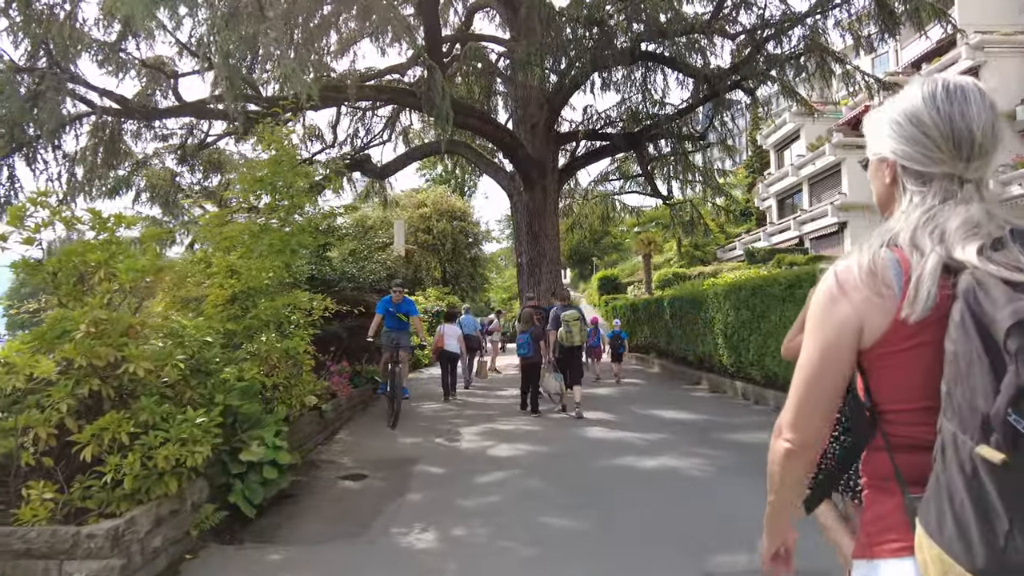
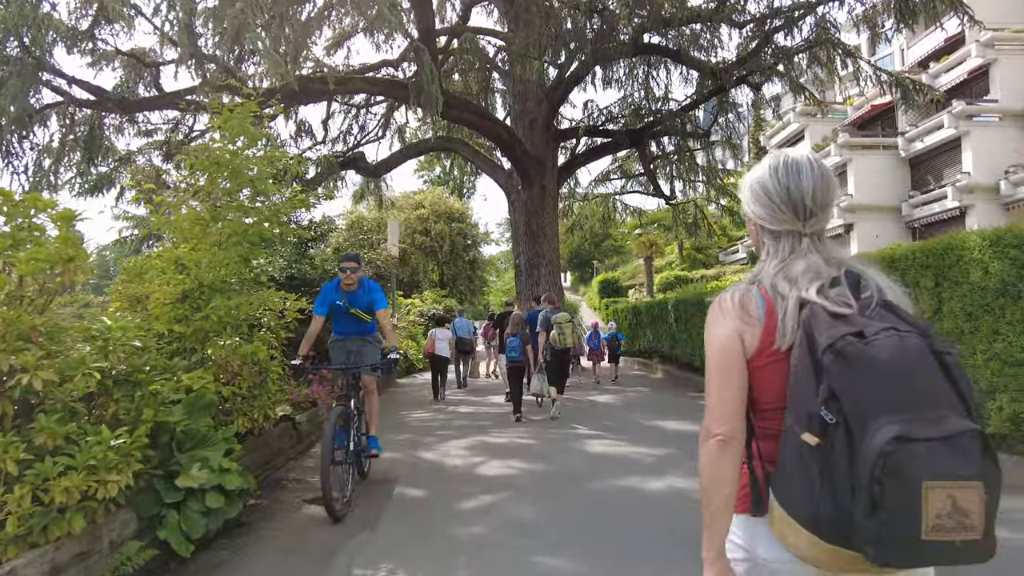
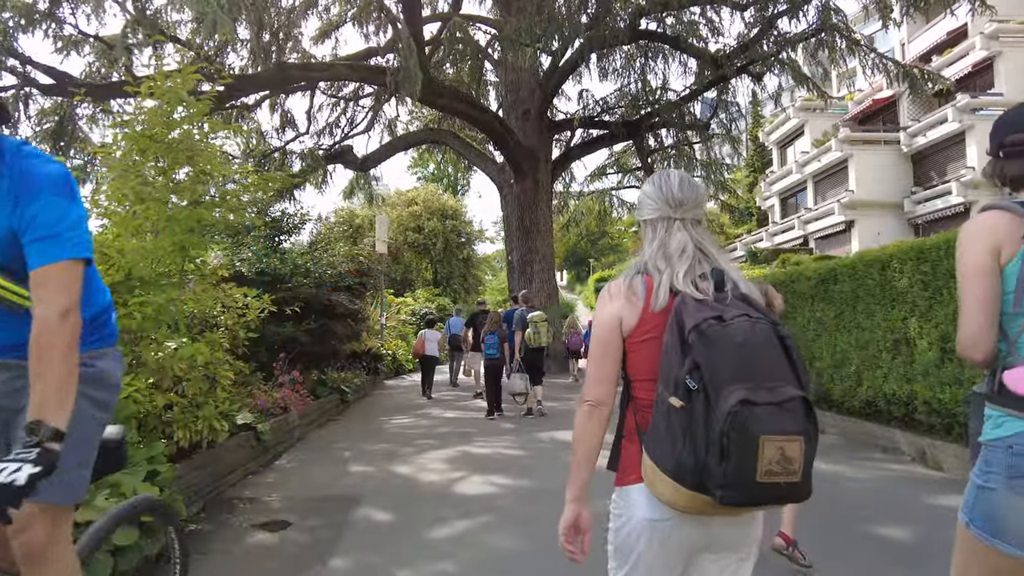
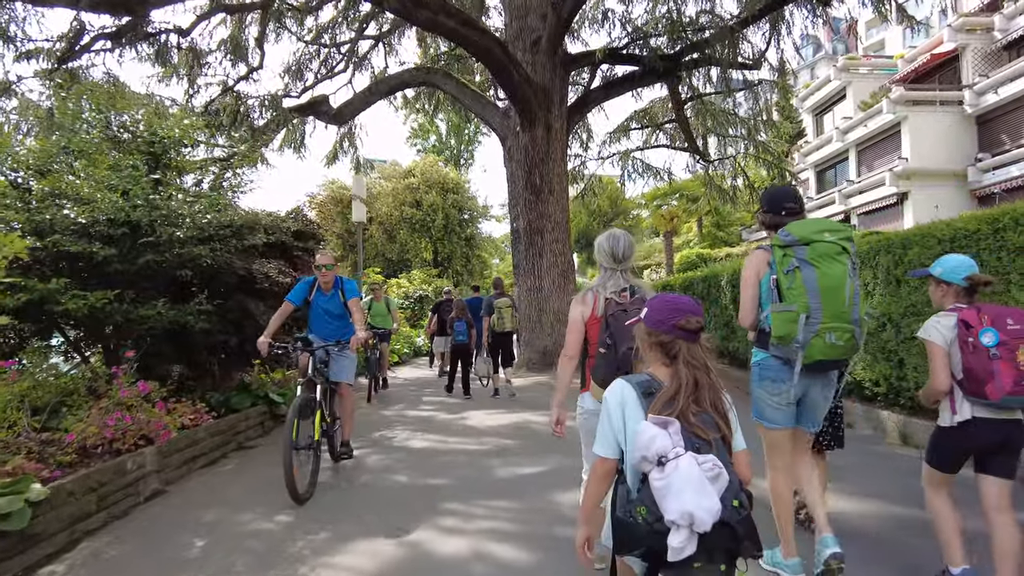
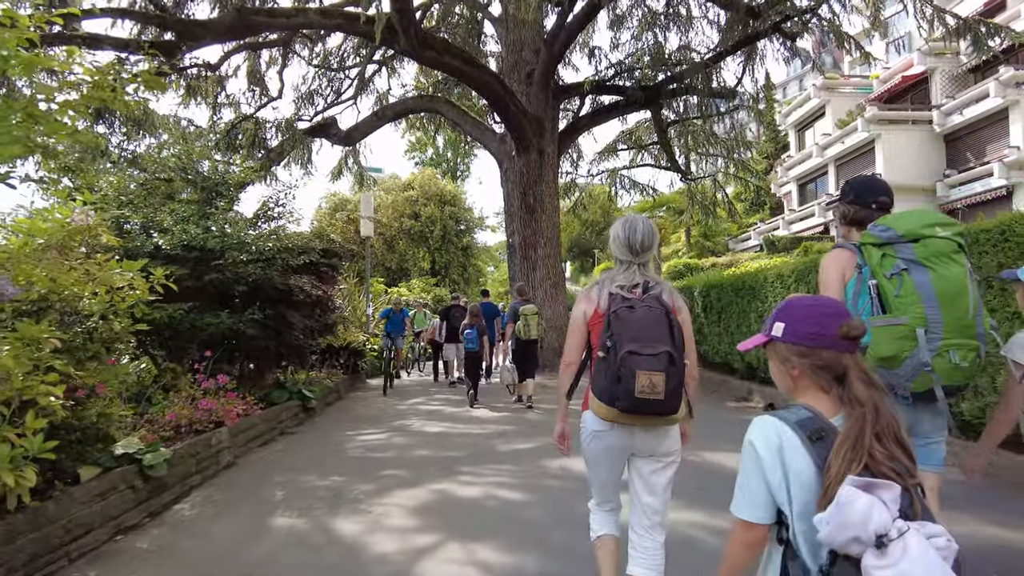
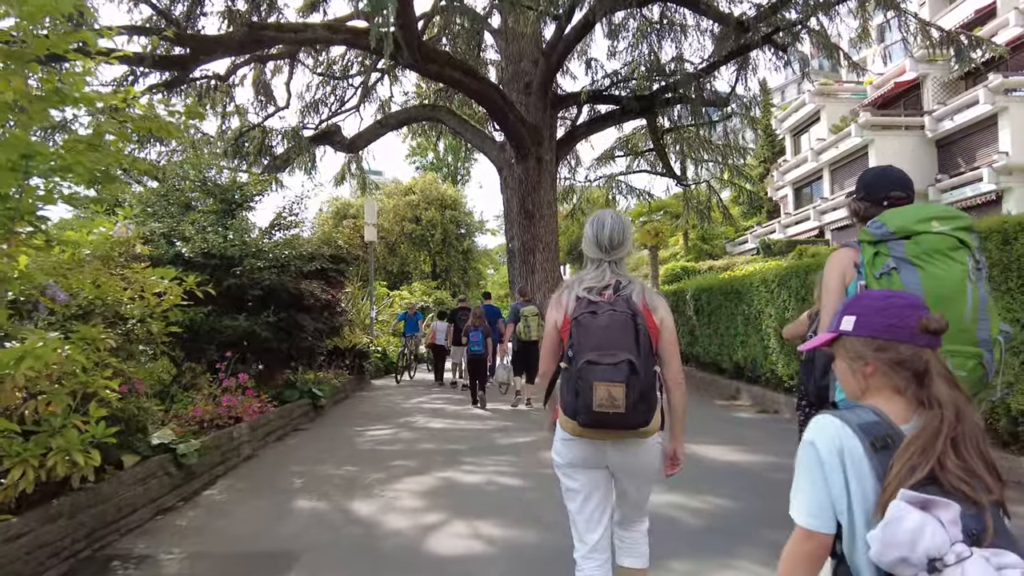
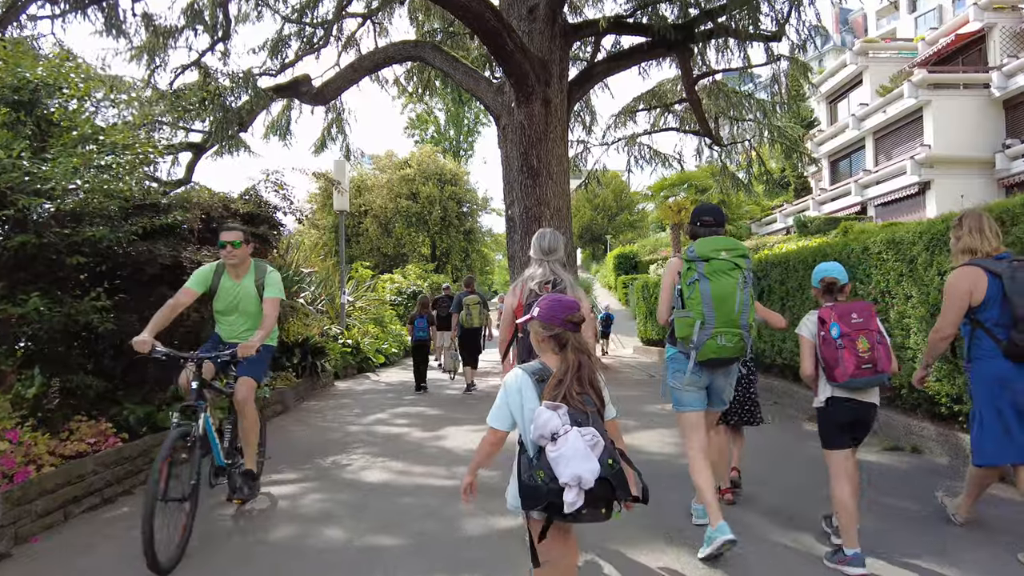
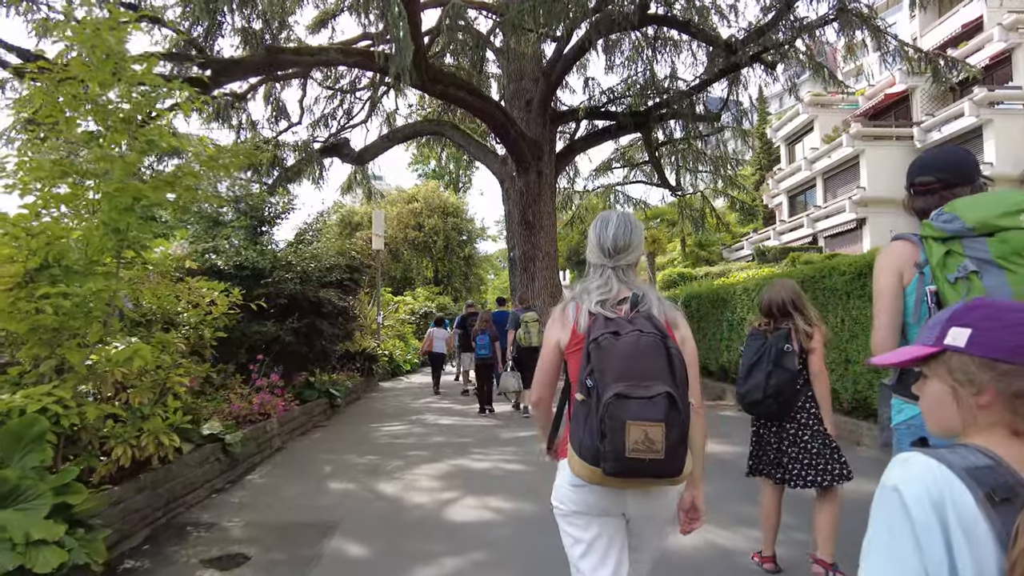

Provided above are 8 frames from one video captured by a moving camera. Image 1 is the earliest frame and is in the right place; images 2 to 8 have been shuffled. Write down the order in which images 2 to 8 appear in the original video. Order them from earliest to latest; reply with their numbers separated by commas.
2, 3, 8, 6, 5, 4, 7
